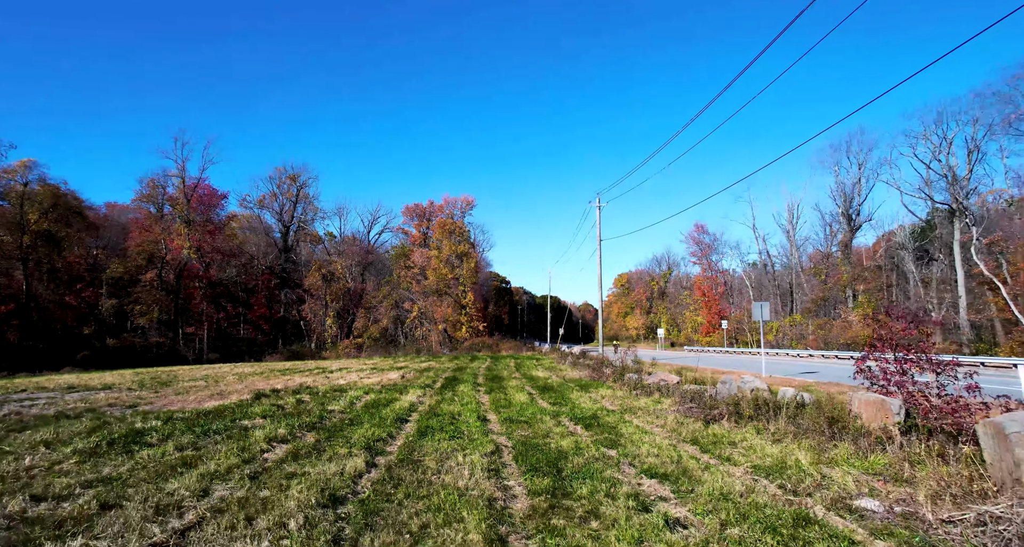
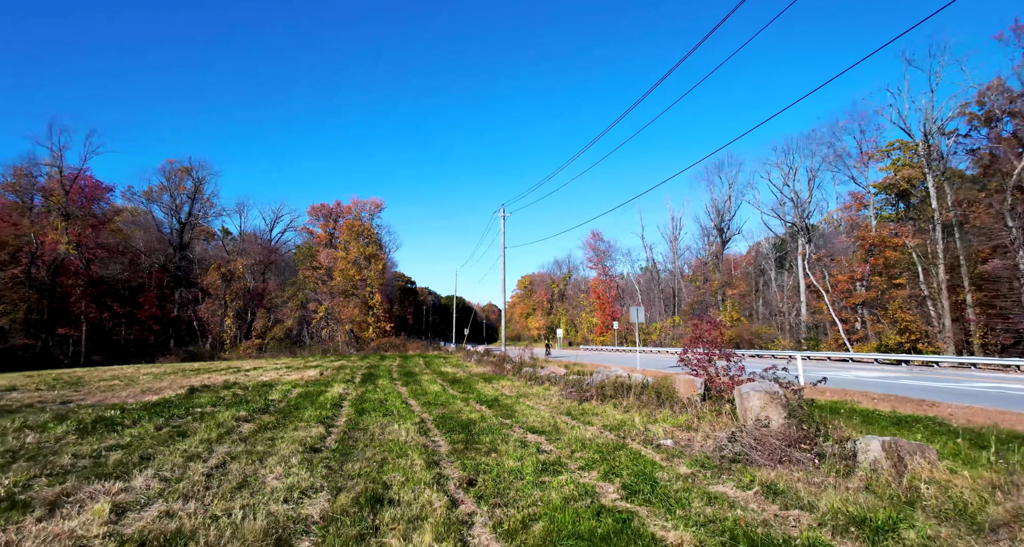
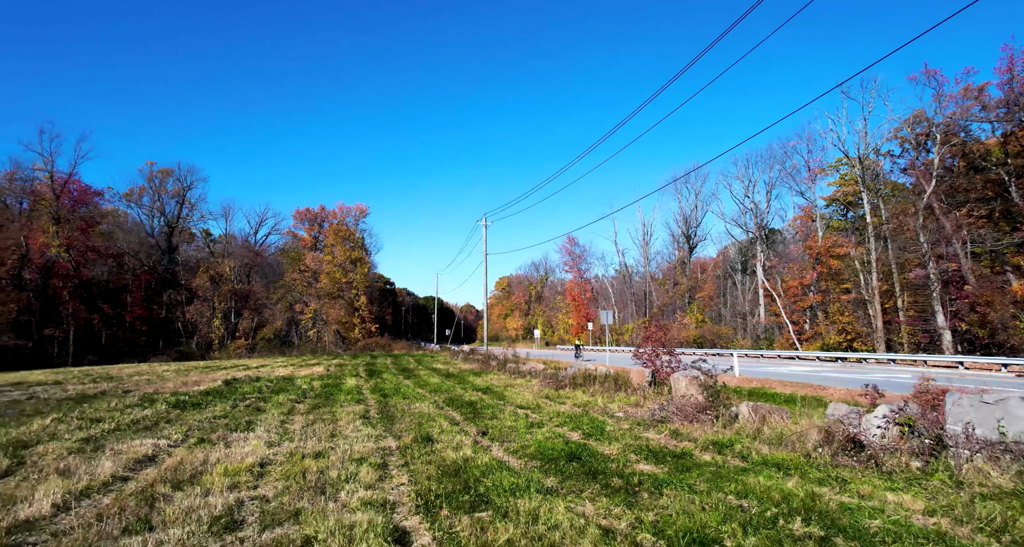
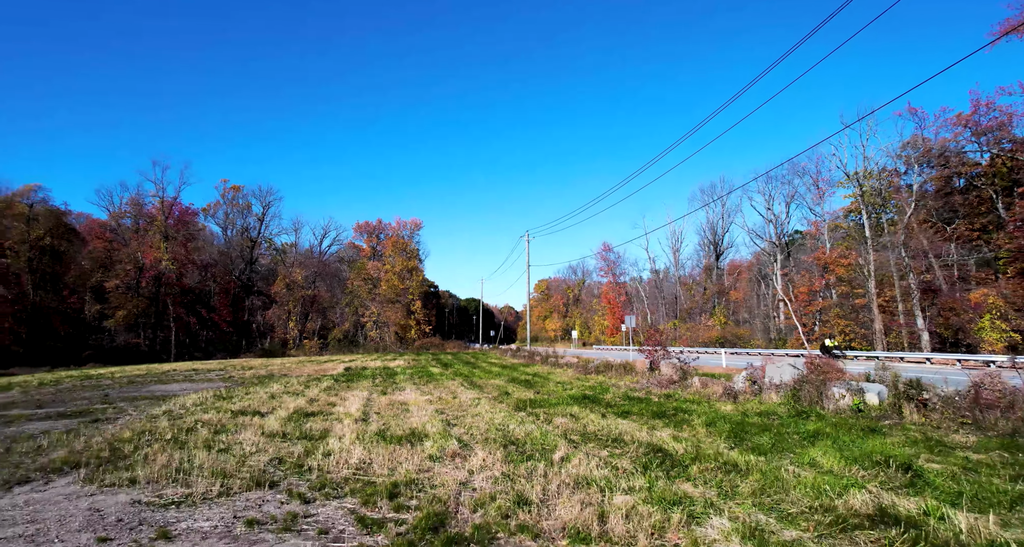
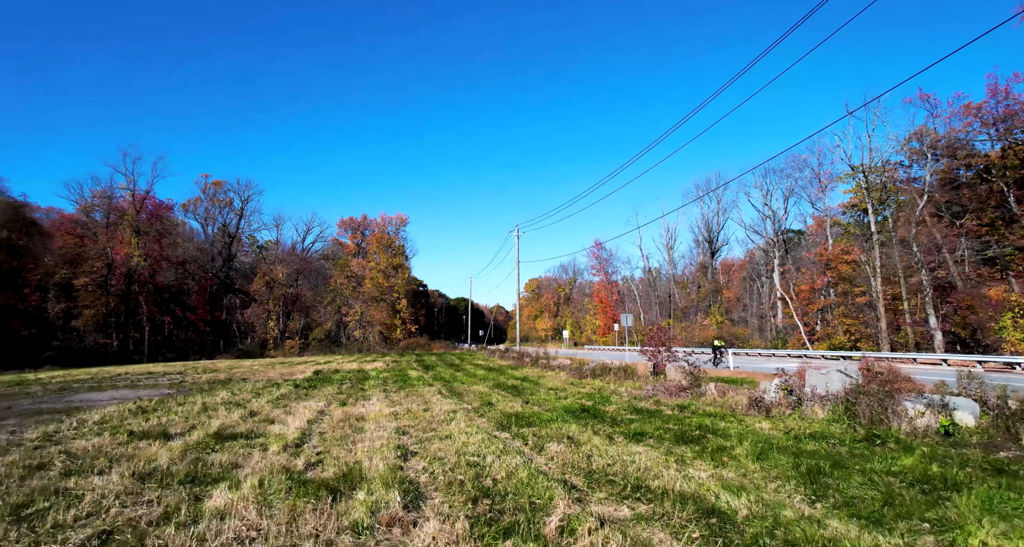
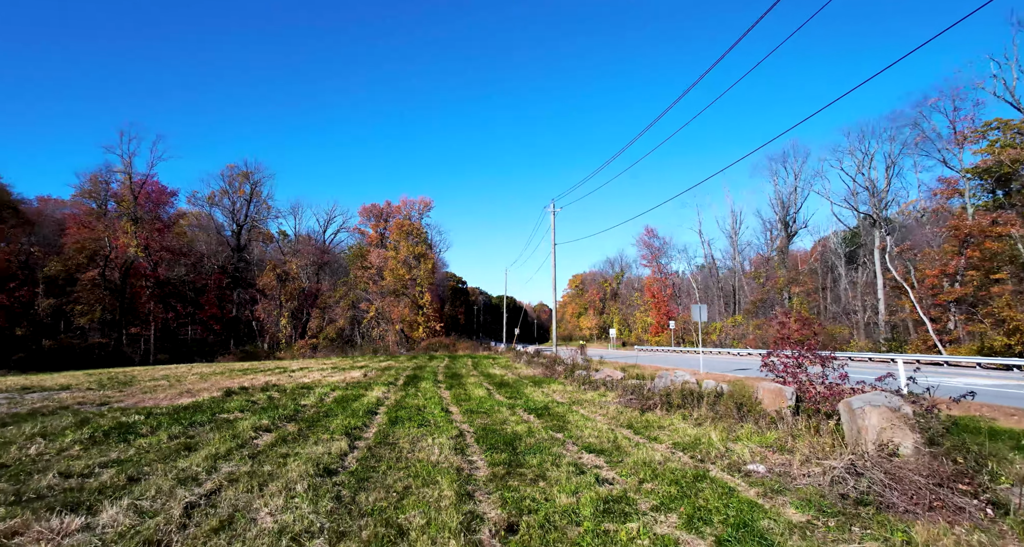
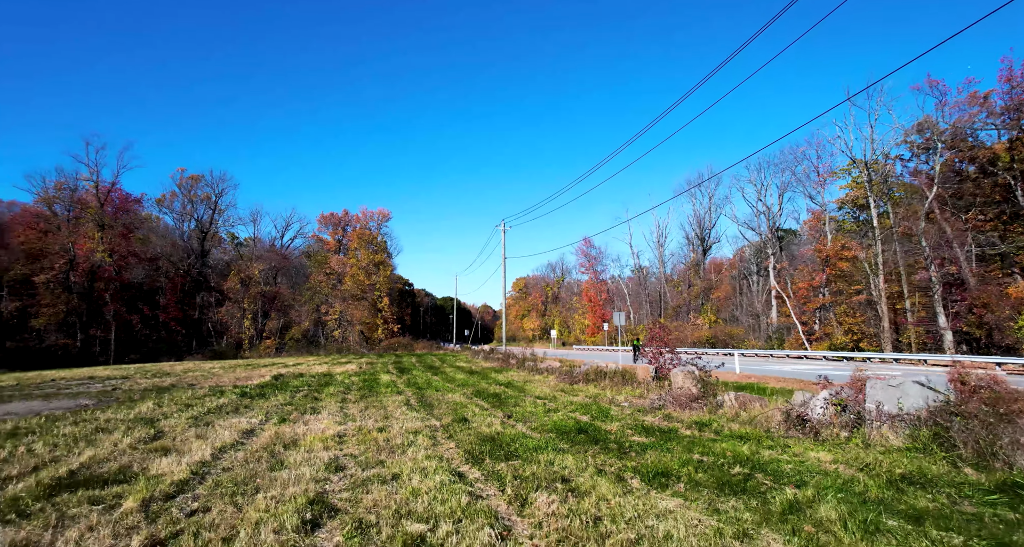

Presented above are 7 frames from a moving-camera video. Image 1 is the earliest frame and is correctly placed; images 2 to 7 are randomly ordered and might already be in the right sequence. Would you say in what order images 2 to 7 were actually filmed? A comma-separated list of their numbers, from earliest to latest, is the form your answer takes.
6, 2, 3, 7, 5, 4
